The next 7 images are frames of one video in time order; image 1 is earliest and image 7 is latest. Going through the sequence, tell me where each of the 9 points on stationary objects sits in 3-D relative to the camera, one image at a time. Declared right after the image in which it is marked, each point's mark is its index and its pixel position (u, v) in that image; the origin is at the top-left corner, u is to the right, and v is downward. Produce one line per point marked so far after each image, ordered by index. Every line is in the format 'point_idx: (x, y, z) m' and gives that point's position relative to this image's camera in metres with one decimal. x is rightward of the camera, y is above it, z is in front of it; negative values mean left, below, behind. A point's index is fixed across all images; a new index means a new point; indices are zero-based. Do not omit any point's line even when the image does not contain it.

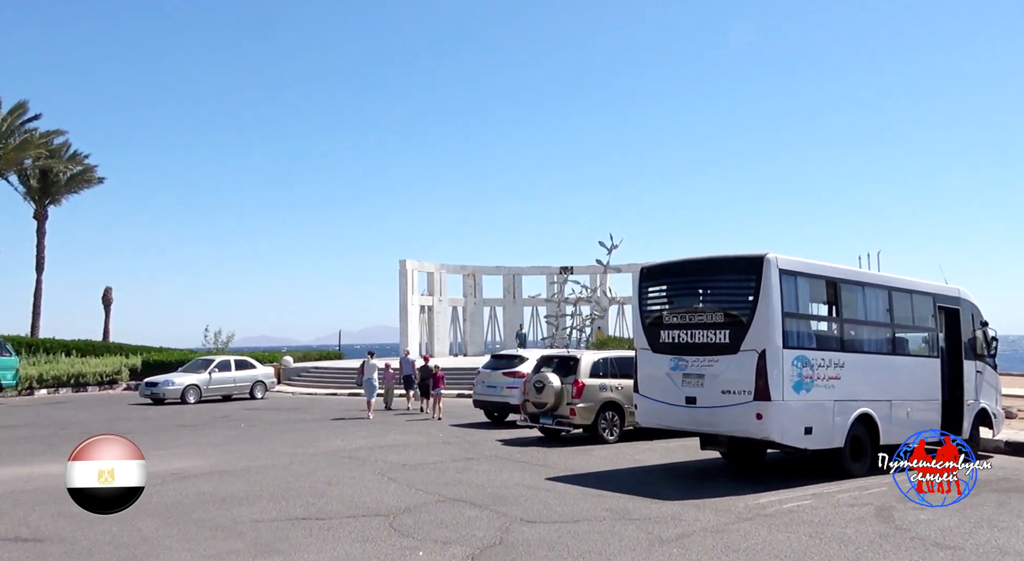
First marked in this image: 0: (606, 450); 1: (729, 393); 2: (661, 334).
0: (+1.6, -2.9, +14.3) m
1: (+2.7, -1.4, +10.5) m
2: (+2.1, -0.7, +11.5) m
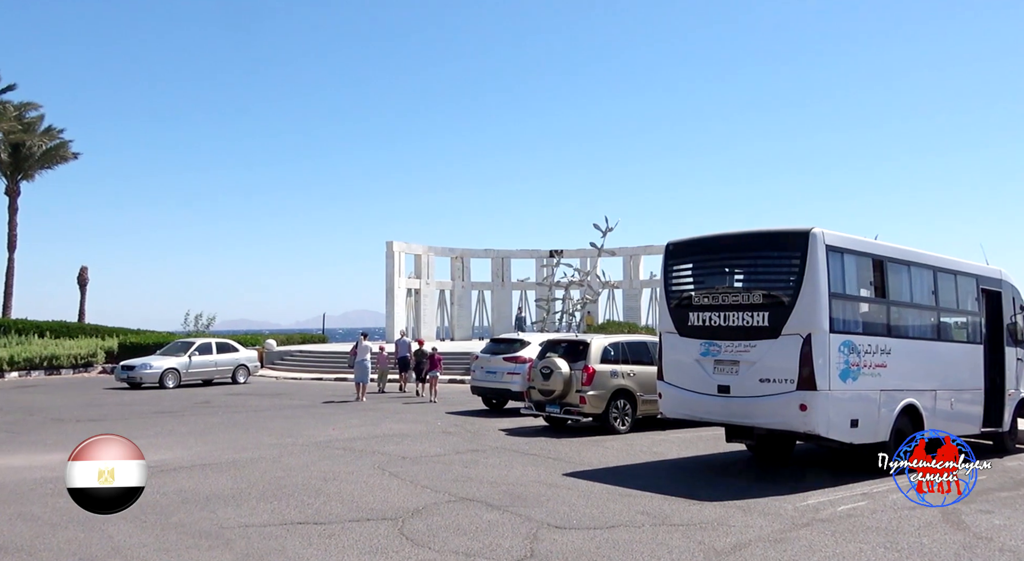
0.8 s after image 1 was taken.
0: (+1.7, -2.6, +13.3) m
1: (+2.9, -1.1, +9.5) m
2: (+2.2, -0.4, +10.5) m
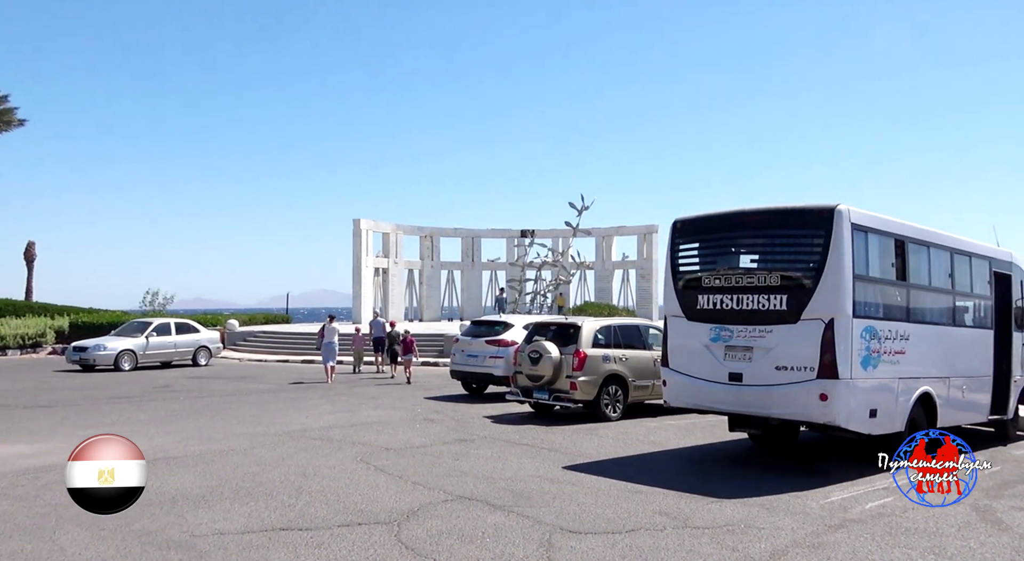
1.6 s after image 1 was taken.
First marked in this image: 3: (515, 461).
0: (+1.5, -2.3, +12.6) m
1: (+2.9, -0.9, +8.9) m
2: (+2.2, -0.2, +9.8) m
3: (0.0, -2.1, +9.7) m
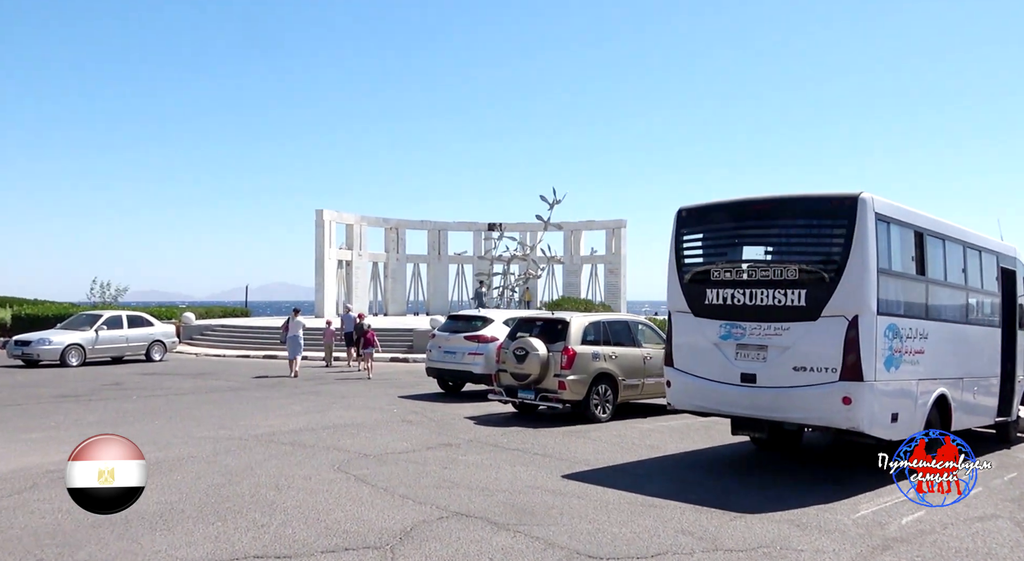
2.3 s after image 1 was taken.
0: (+1.3, -2.2, +11.9) m
1: (+2.9, -0.9, +8.2) m
2: (+2.1, -0.1, +9.1) m
3: (0.0, -2.0, +8.9) m
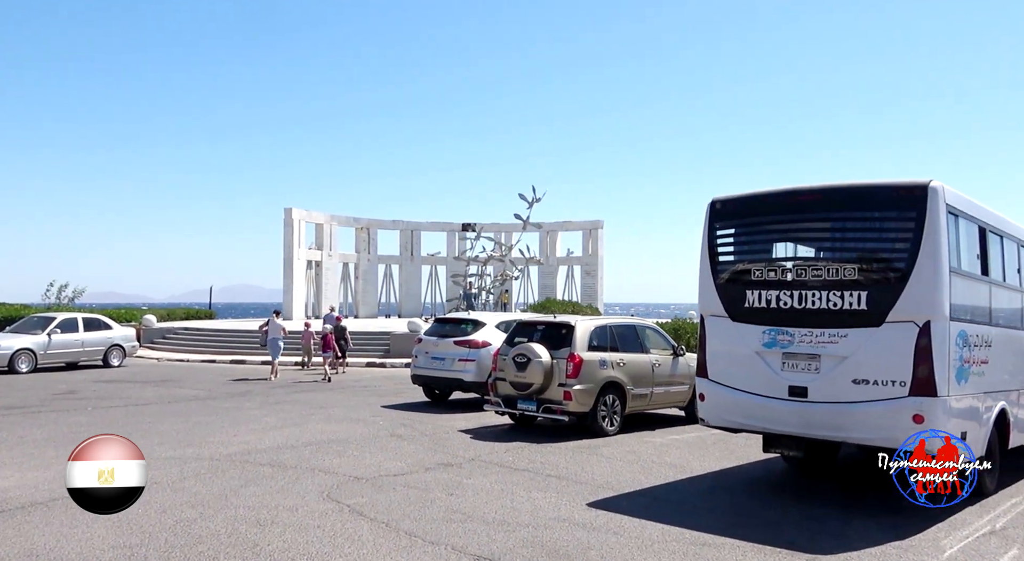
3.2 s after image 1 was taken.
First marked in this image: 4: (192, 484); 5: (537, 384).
0: (+1.3, -2.2, +10.8) m
1: (+3.1, -0.9, +7.2) m
2: (+2.3, -0.1, +8.1) m
3: (+0.1, -2.0, +7.7) m
4: (-3.1, -2.0, +8.1) m
5: (+0.3, -1.4, +11.5) m
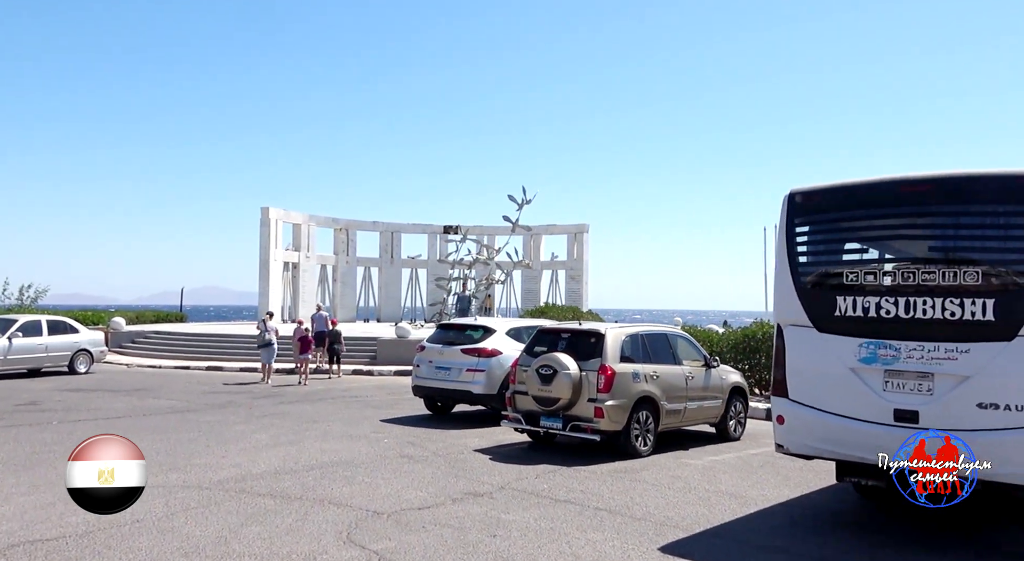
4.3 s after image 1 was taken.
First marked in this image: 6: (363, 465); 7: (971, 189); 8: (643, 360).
0: (+1.7, -2.2, +9.7) m
1: (+3.5, -0.9, +6.1) m
2: (+2.7, -0.2, +6.9) m
3: (+0.5, -2.0, +6.5) m
4: (-2.7, -2.0, +6.8) m
5: (+0.6, -1.5, +10.4) m
6: (-1.7, -2.1, +9.5) m
7: (+3.6, +0.7, +6.5) m
8: (+1.7, -1.0, +10.9) m
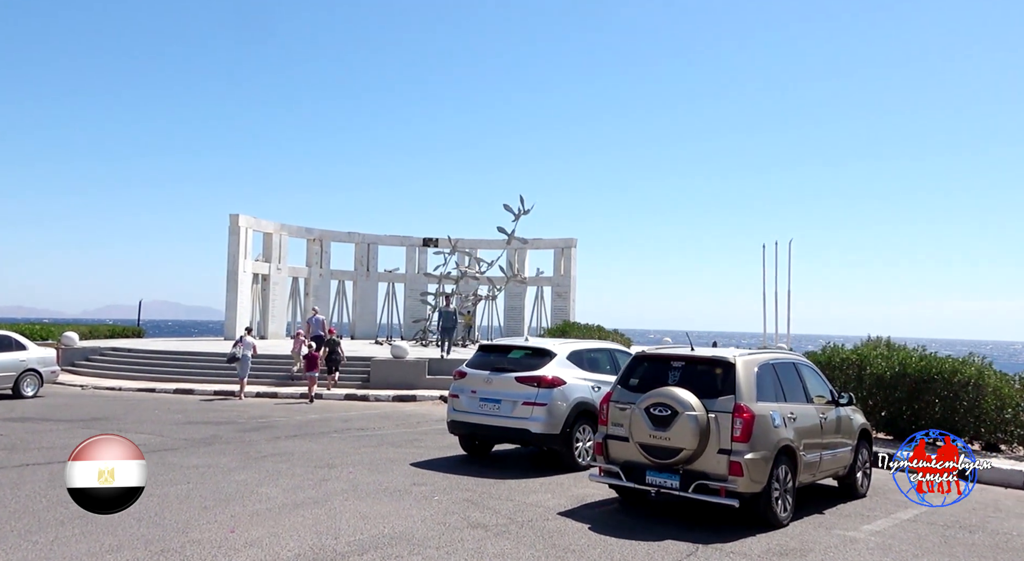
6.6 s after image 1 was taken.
0: (+2.7, -2.3, +7.2) m
1: (+4.7, -1.0, +3.7) m
2: (+3.9, -0.3, +4.6) m
3: (+1.7, -2.1, +4.0) m
4: (-1.5, -2.0, +4.1) m
5: (+1.6, -1.6, +7.8) m
6: (-0.7, -2.2, +6.9) m
7: (+4.8, +0.6, +4.2) m
8: (+2.7, -1.2, +8.5) m
